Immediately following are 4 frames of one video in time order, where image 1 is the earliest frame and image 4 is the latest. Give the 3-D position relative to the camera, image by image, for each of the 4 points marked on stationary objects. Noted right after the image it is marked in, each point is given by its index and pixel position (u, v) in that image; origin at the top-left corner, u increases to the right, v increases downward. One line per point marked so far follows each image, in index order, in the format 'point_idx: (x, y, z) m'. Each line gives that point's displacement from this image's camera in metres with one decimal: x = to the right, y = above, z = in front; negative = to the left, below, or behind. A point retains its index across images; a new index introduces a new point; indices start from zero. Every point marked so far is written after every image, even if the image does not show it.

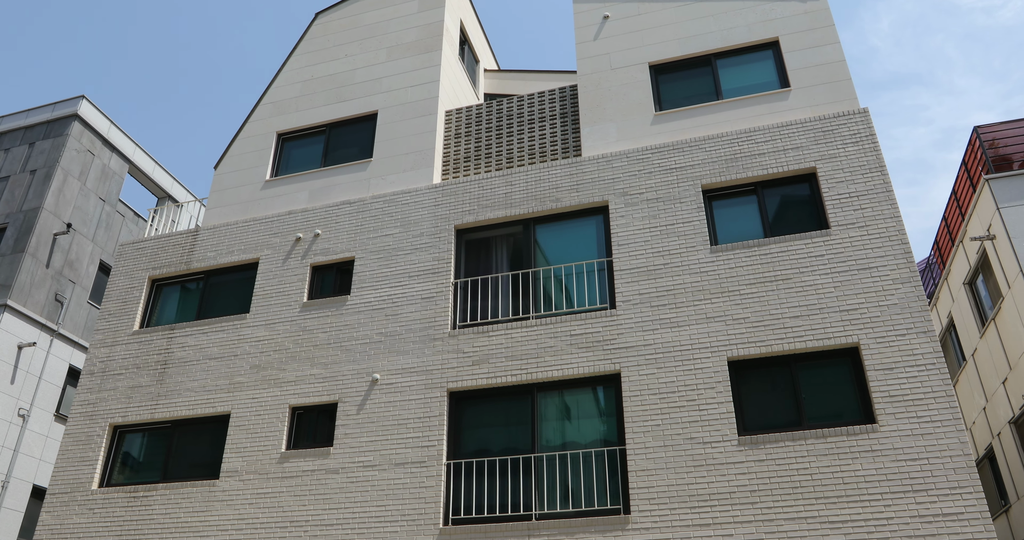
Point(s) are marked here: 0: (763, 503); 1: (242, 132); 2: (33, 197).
0: (+3.2, -3.0, +9.3) m
1: (-6.0, +3.1, +16.0) m
2: (-12.3, +1.9, +18.5) m
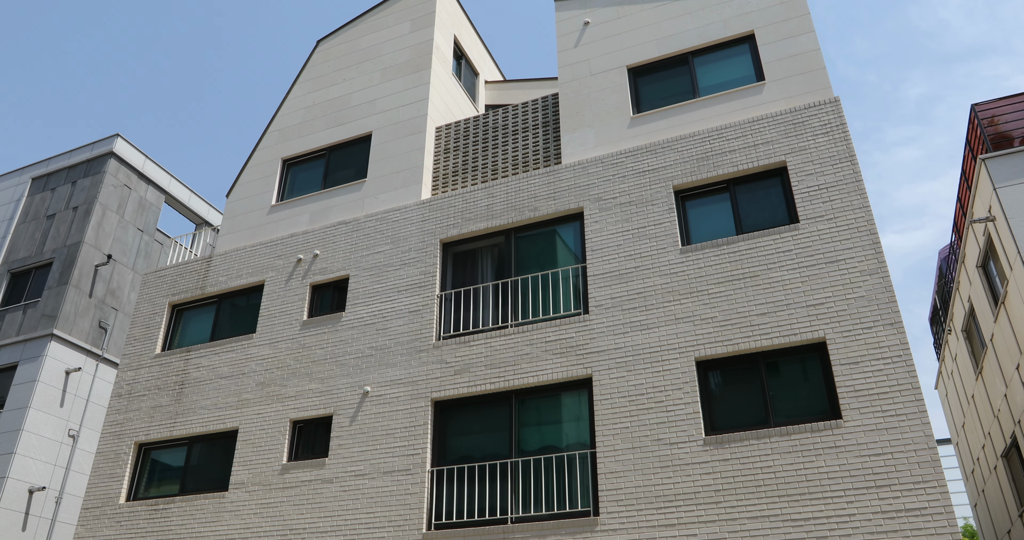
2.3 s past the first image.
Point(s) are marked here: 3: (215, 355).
0: (+2.8, -3.0, +9.3) m
1: (-6.1, +2.6, +16.9) m
2: (-12.1, +1.1, +20.0) m
3: (-5.9, -1.7, +14.2) m
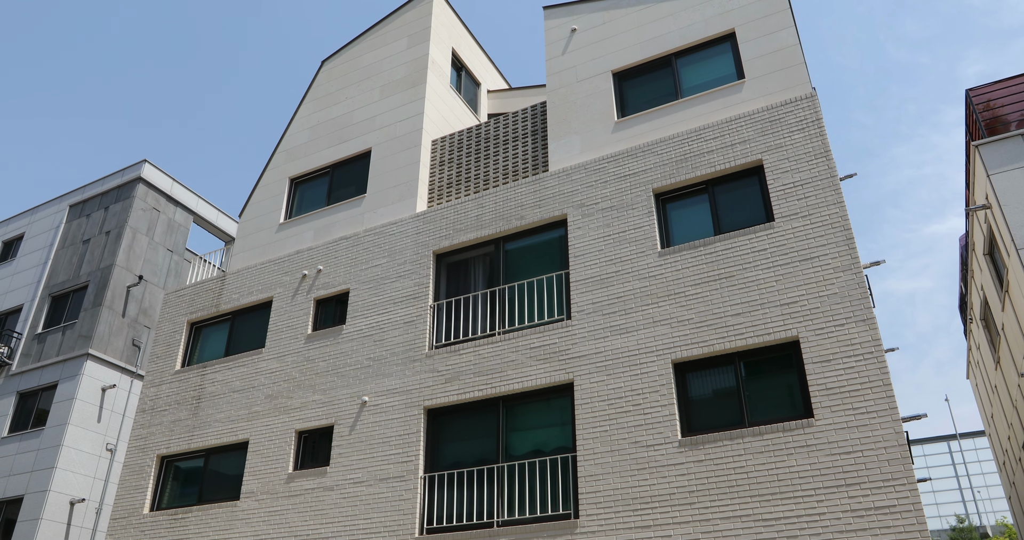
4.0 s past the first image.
0: (+2.5, -3.0, +9.4) m
1: (-6.1, +2.2, +17.6) m
2: (-11.8, +0.4, +21.1) m
3: (-5.9, -2.1, +14.9) m
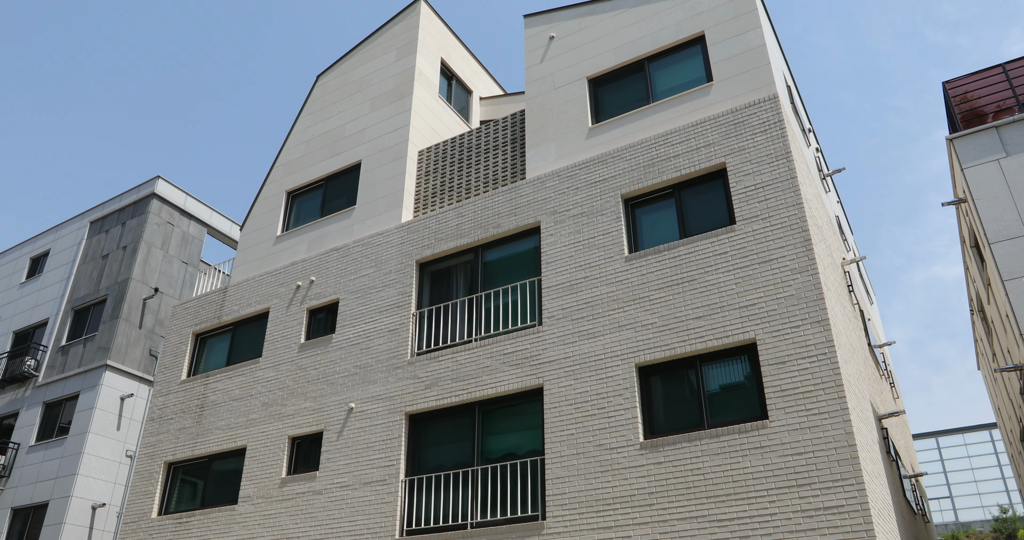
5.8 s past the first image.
0: (+2.0, -3.1, +9.6) m
1: (-6.3, +1.9, +18.2) m
2: (-11.8, 0.0, +21.9) m
3: (-6.1, -2.4, +15.5) m
